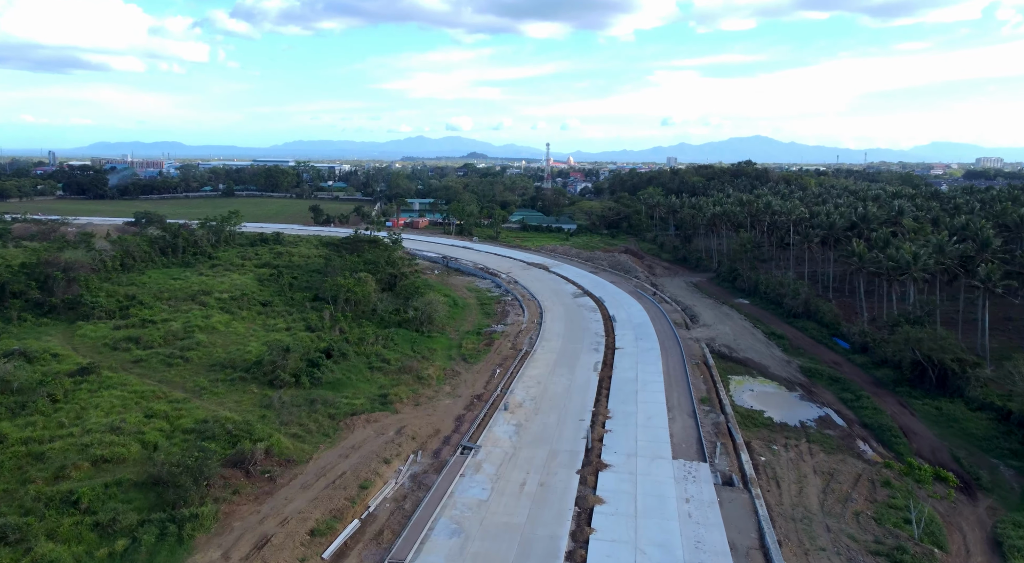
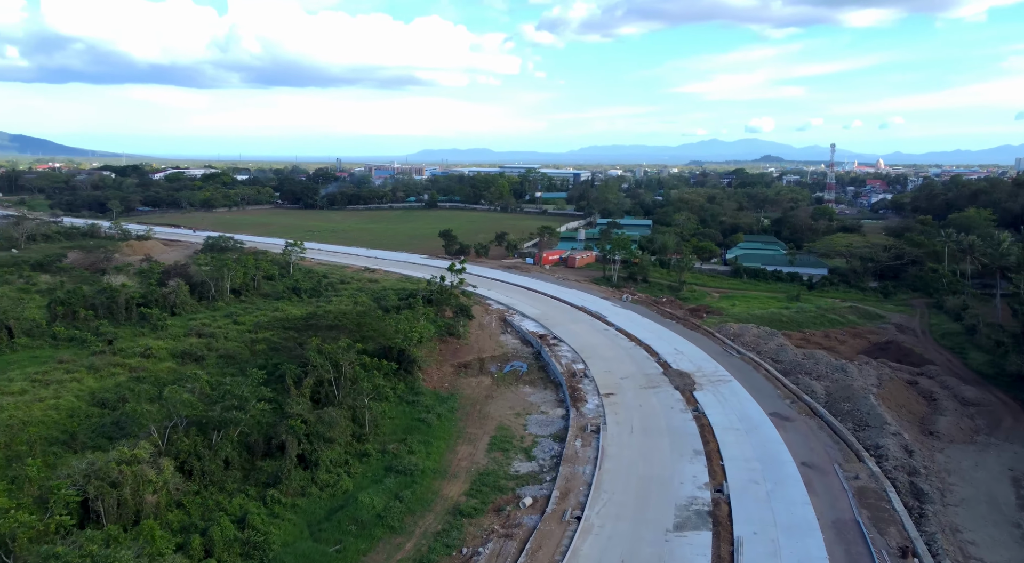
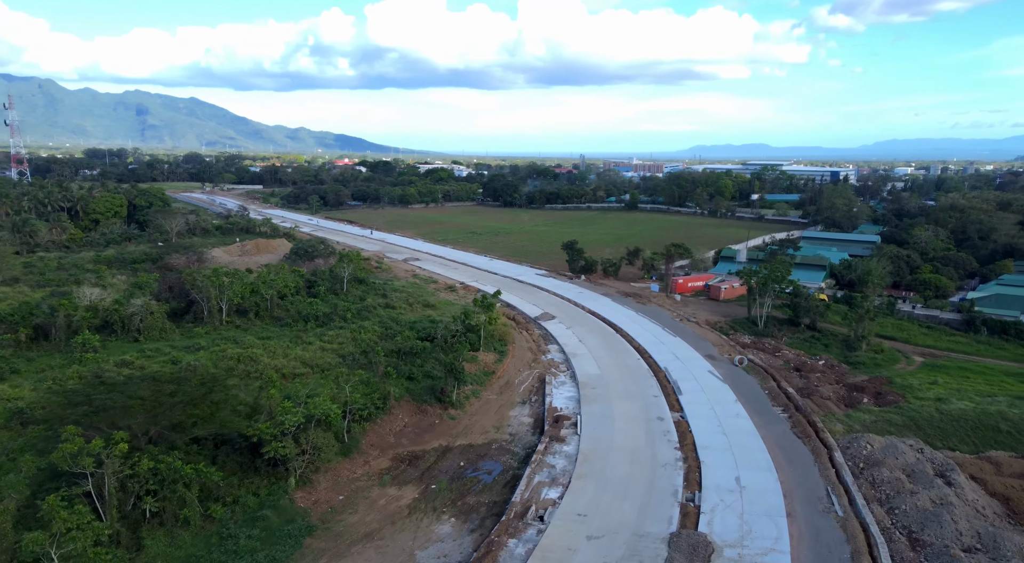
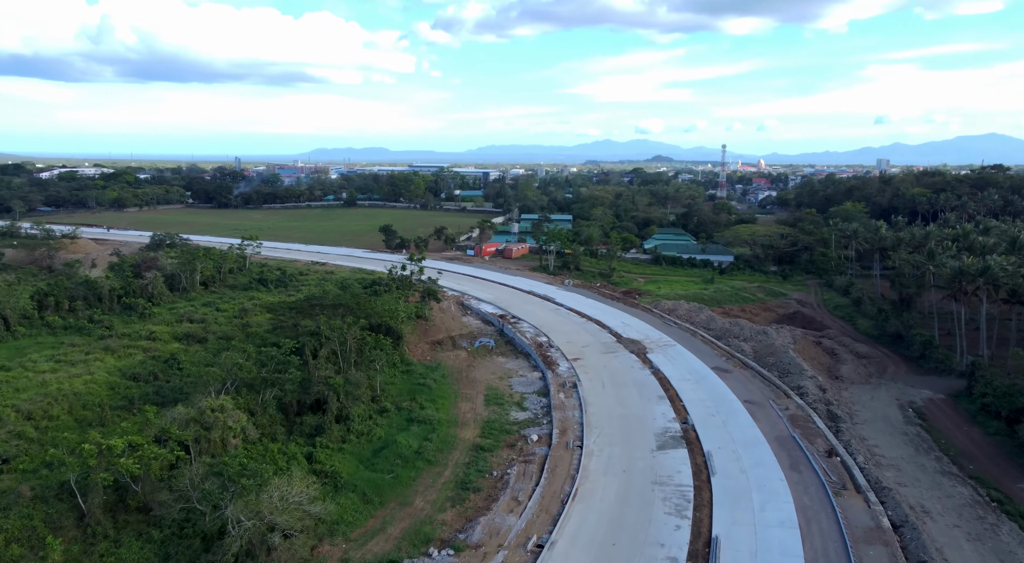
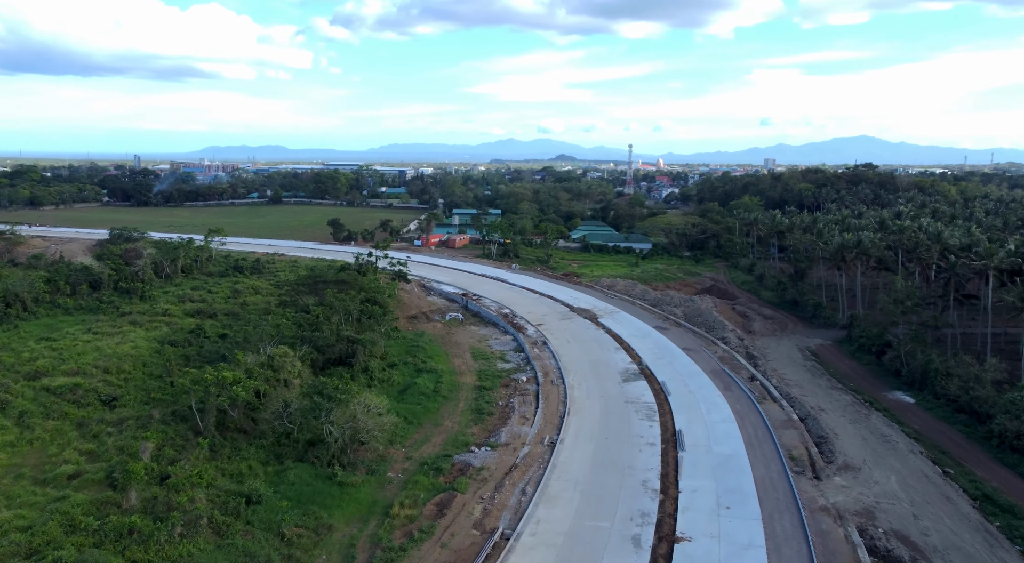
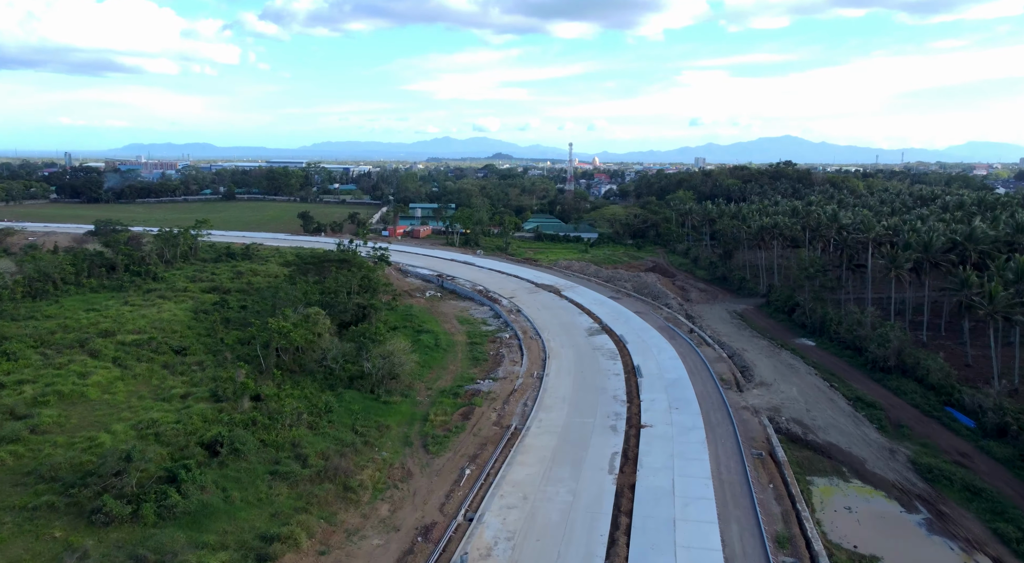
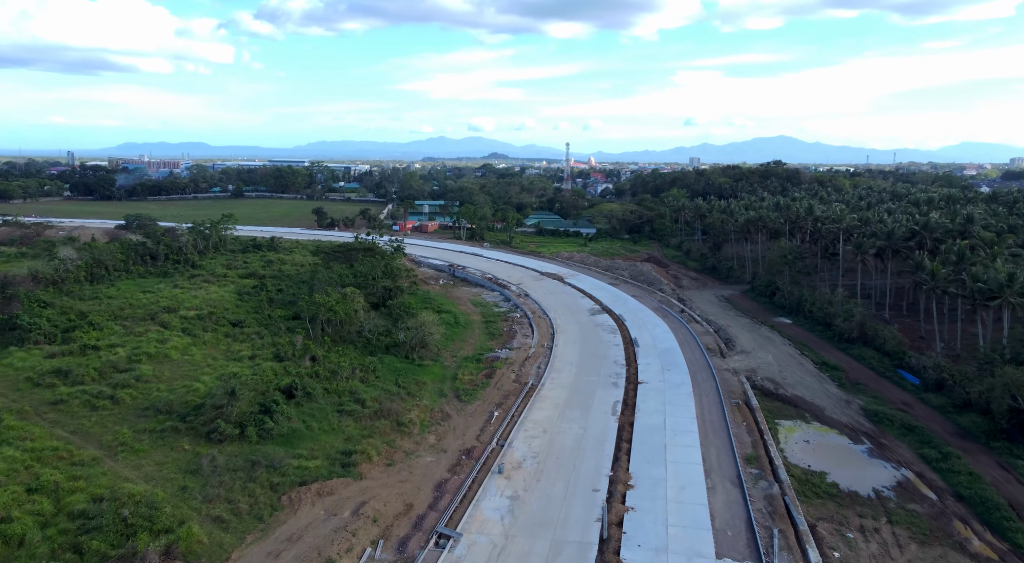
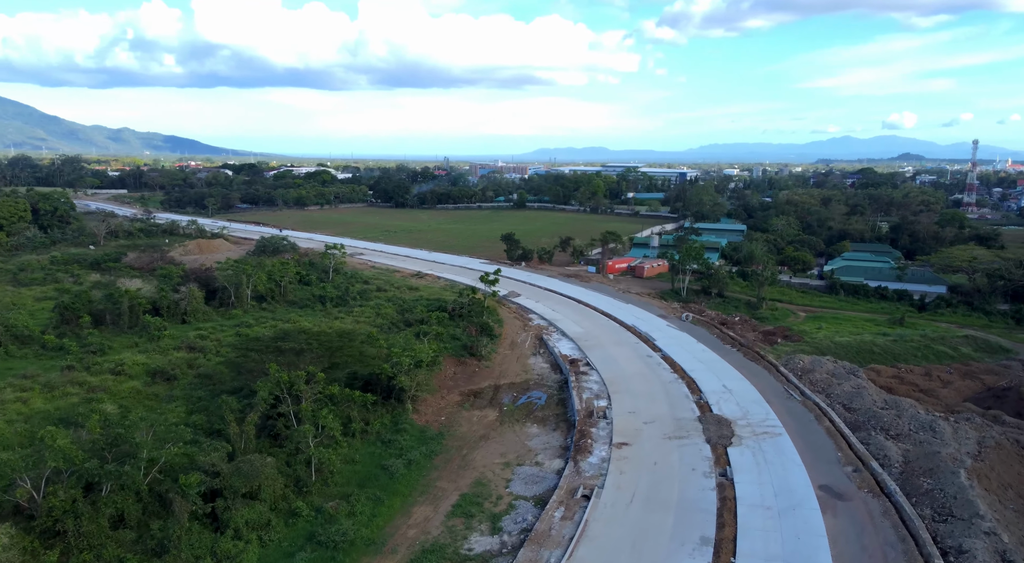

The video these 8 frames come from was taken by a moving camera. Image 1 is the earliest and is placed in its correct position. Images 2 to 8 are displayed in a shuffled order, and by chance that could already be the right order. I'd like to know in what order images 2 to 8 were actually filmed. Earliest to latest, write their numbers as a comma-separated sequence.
7, 6, 5, 4, 2, 8, 3
